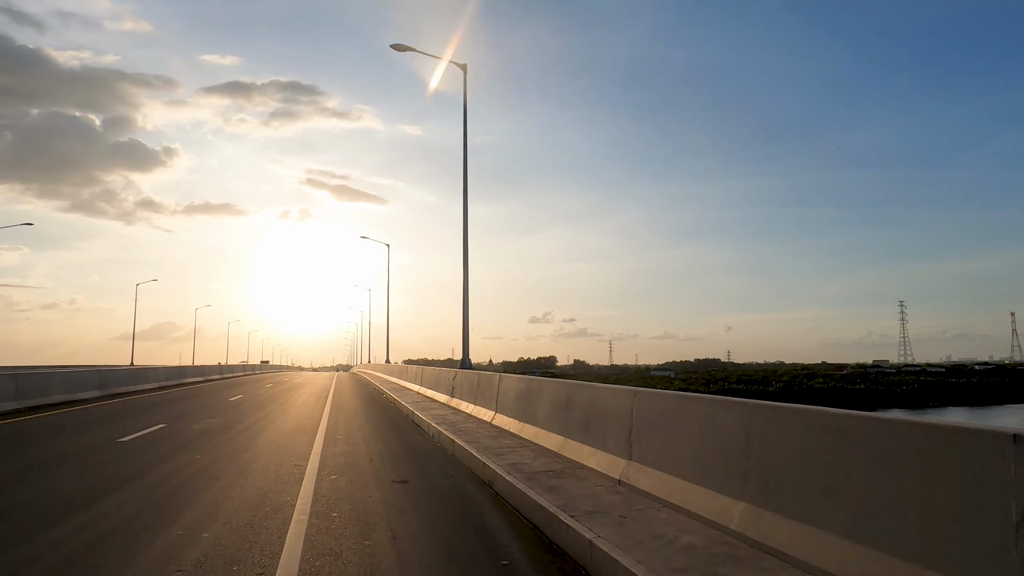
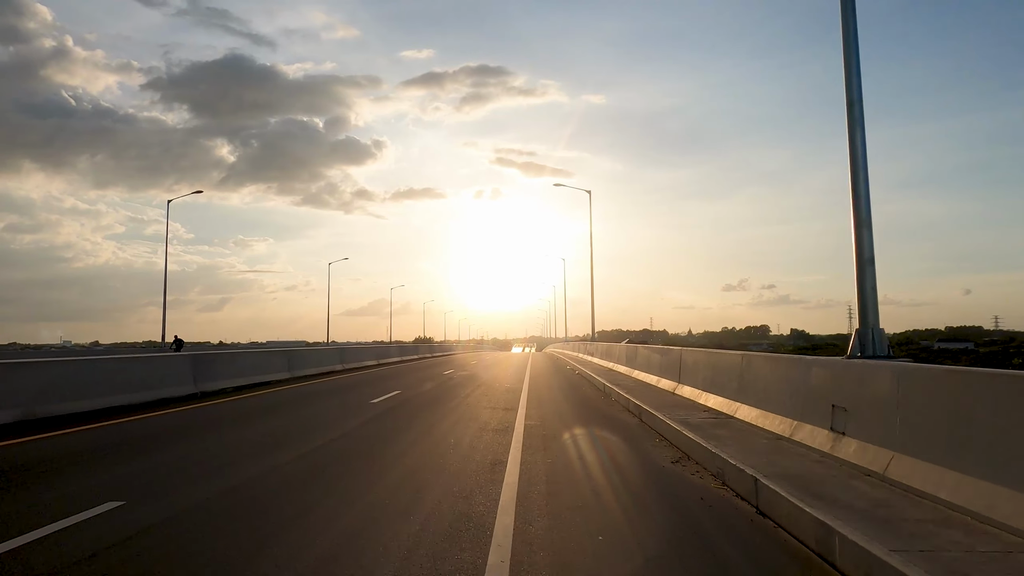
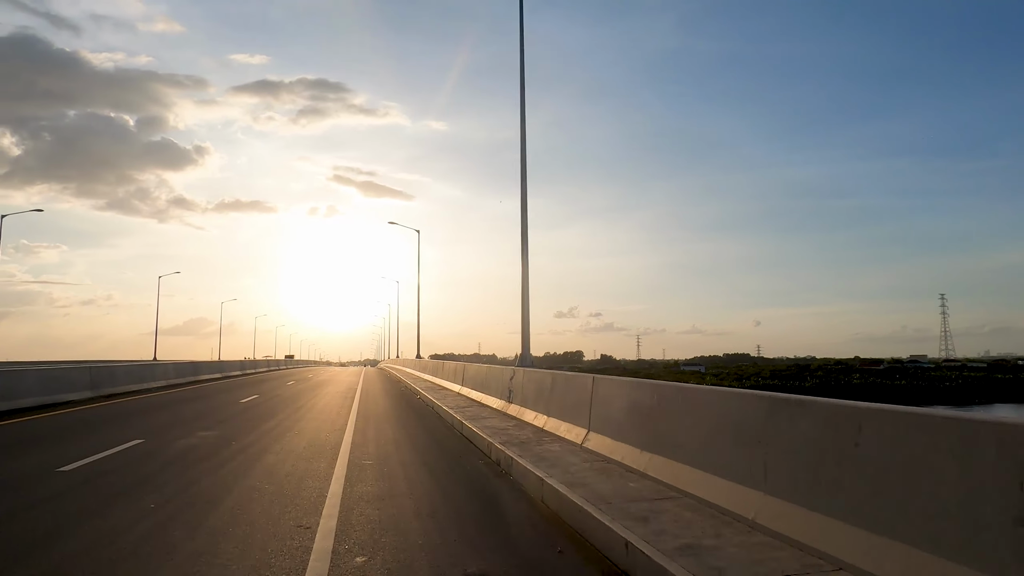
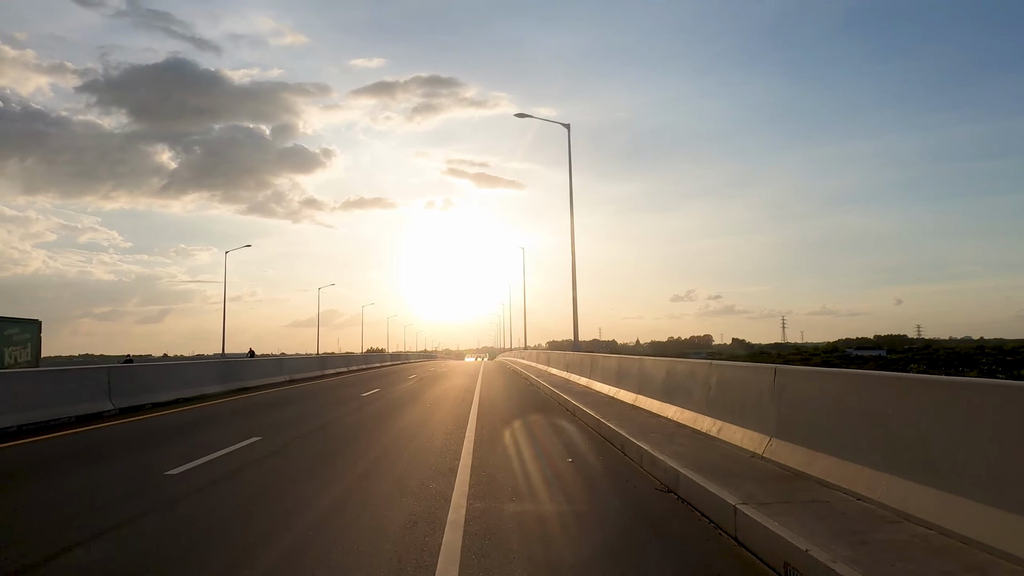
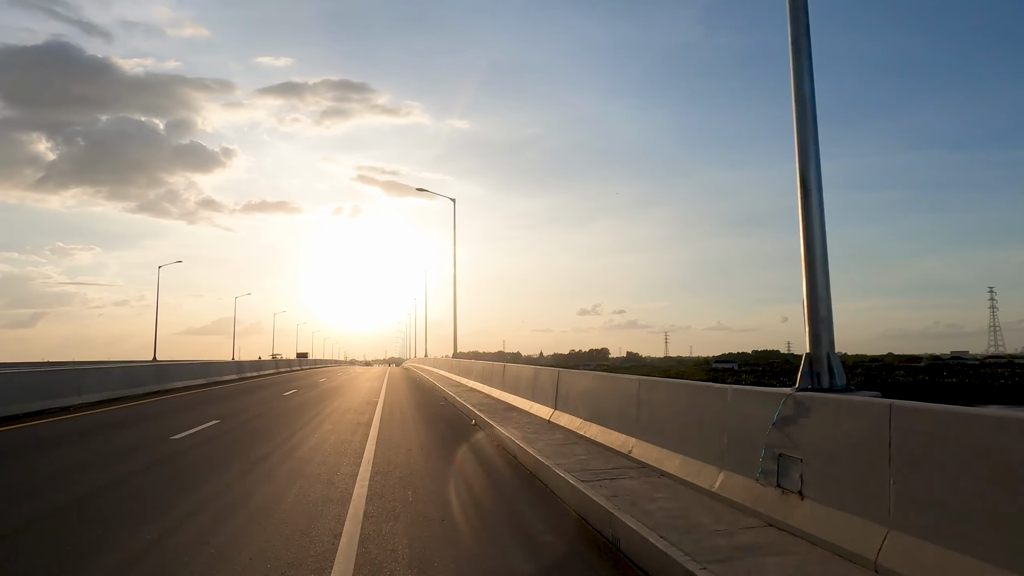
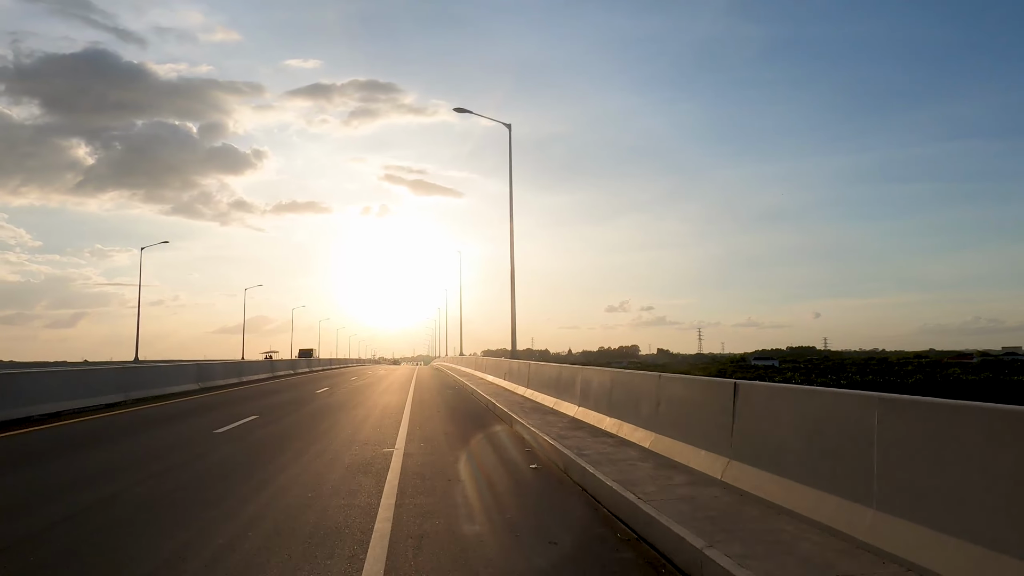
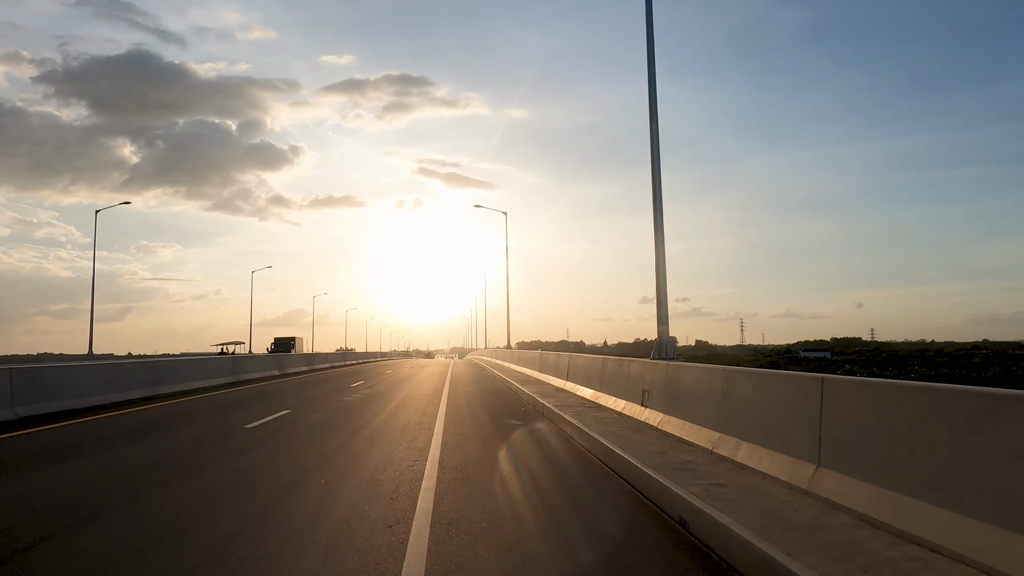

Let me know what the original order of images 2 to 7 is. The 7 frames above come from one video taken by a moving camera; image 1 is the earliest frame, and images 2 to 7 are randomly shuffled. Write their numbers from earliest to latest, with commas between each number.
3, 5, 6, 7, 4, 2
